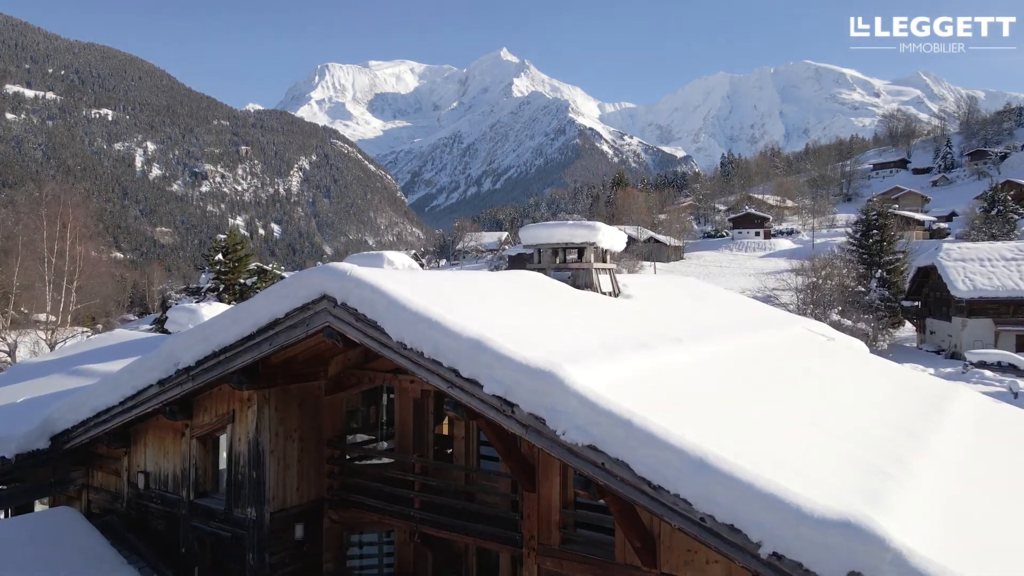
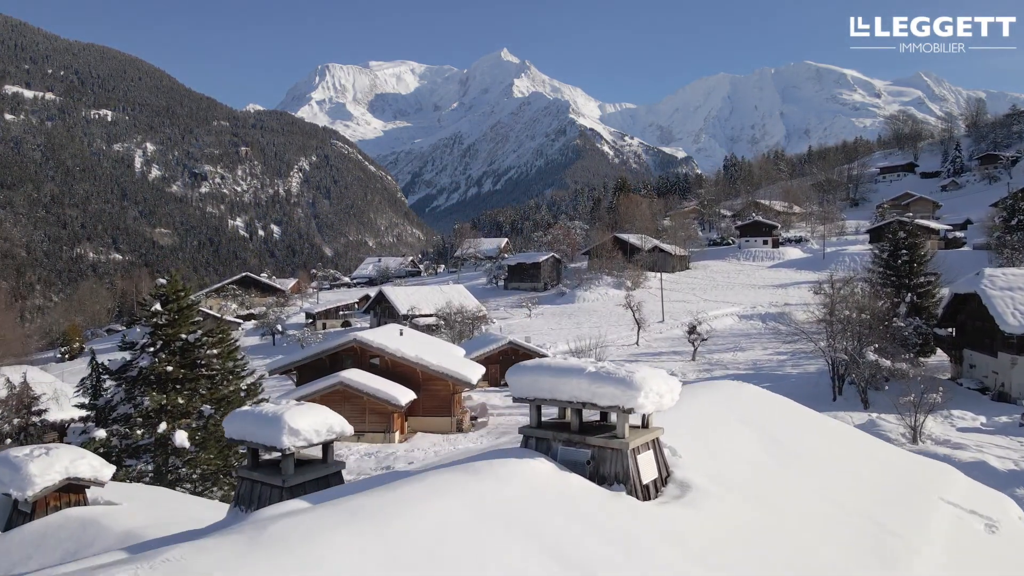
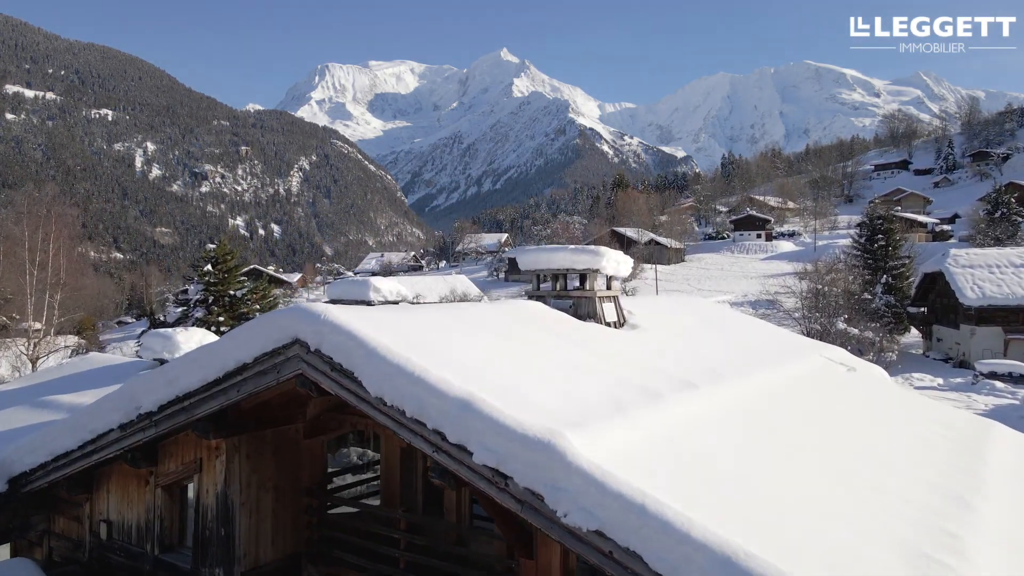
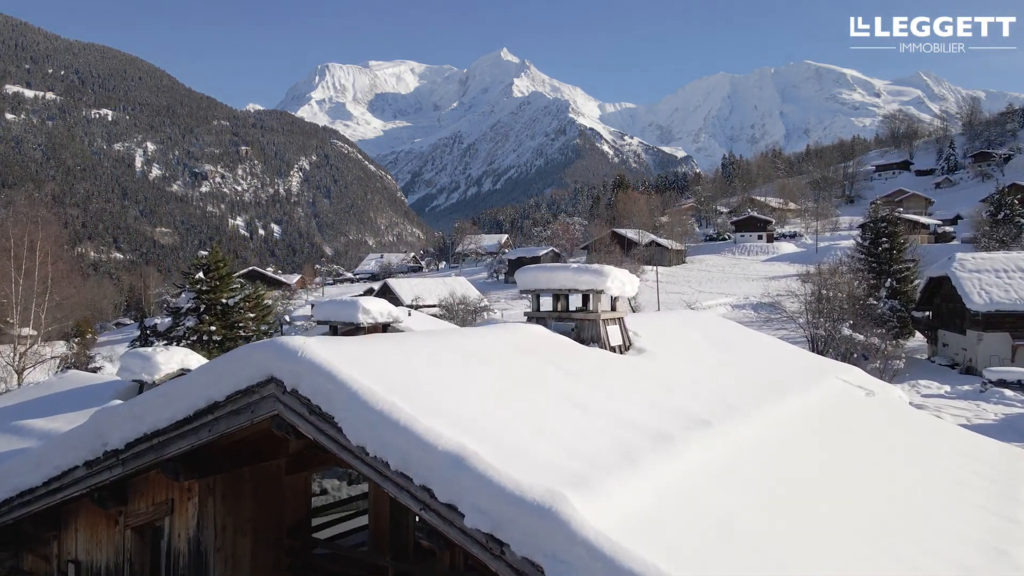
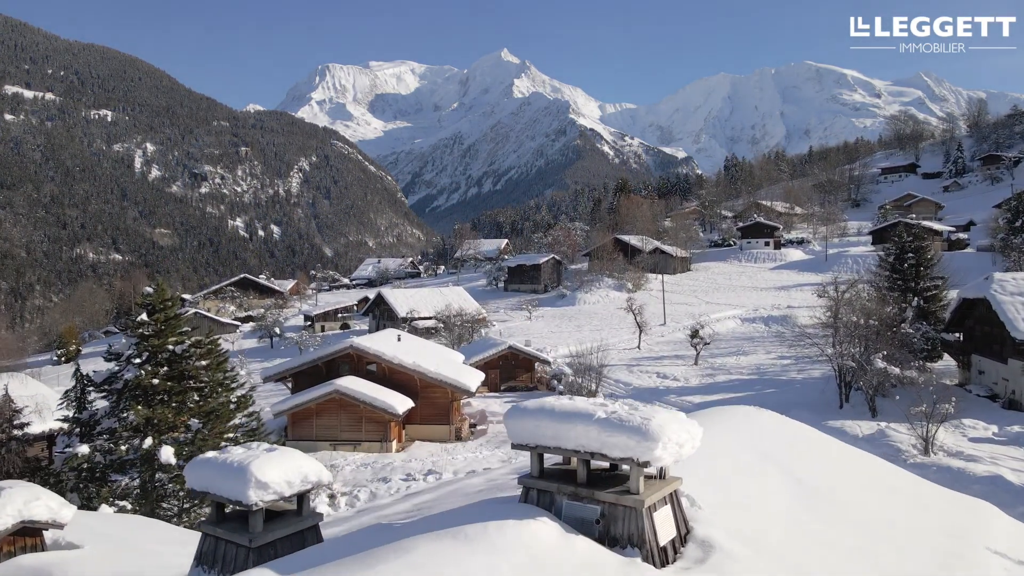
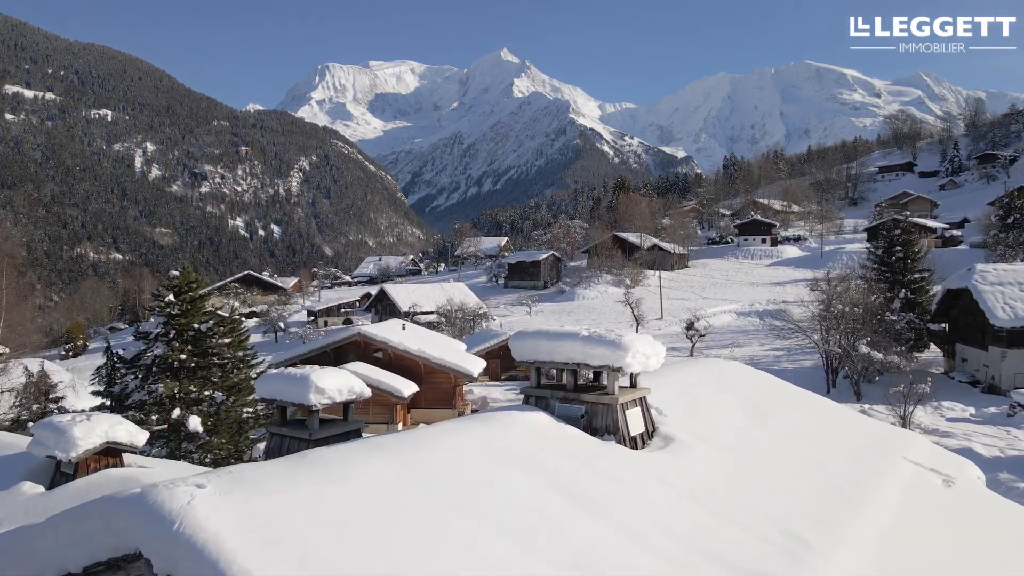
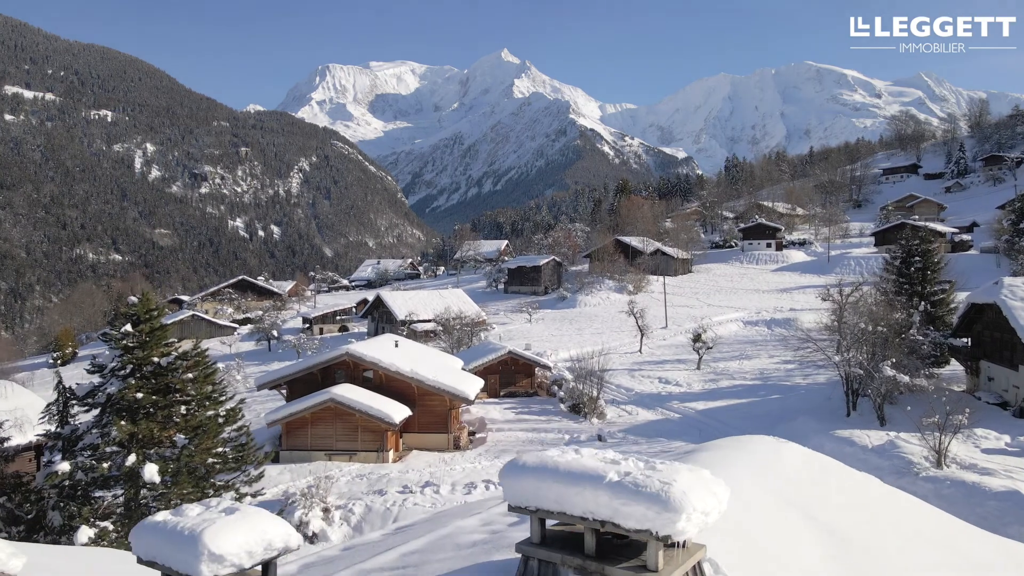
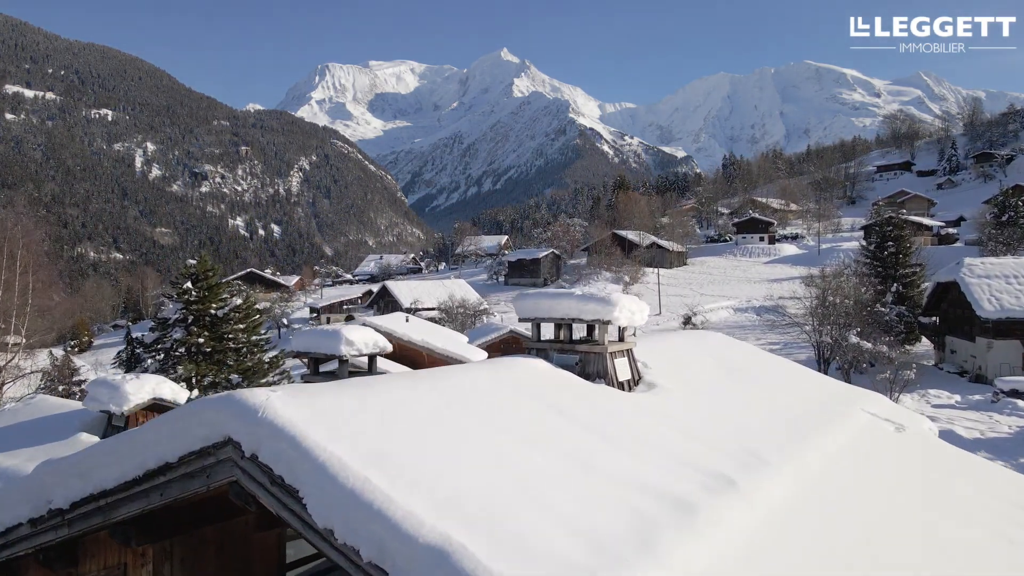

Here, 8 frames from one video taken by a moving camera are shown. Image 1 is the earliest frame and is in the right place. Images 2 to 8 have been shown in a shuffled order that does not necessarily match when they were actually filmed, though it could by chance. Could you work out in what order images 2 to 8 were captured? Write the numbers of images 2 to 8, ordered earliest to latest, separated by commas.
3, 4, 8, 6, 2, 5, 7
